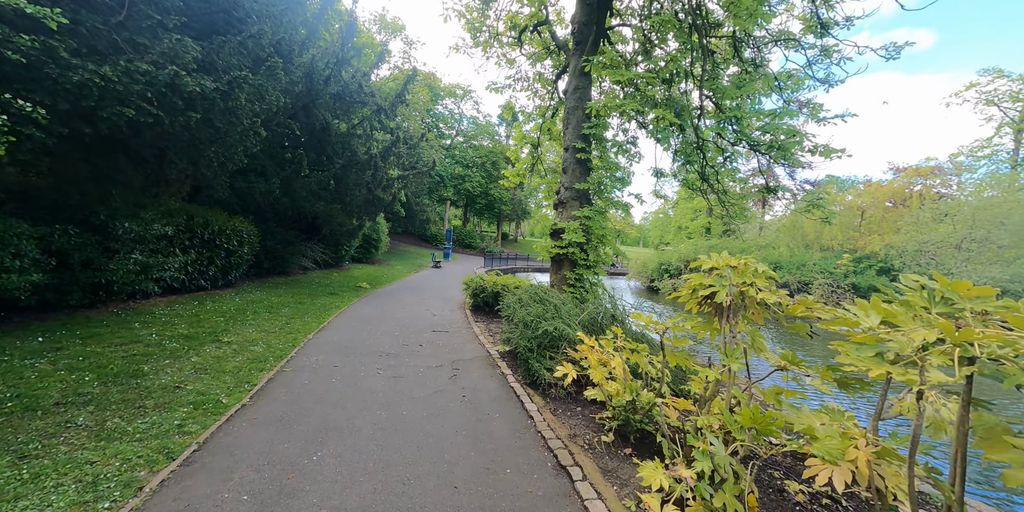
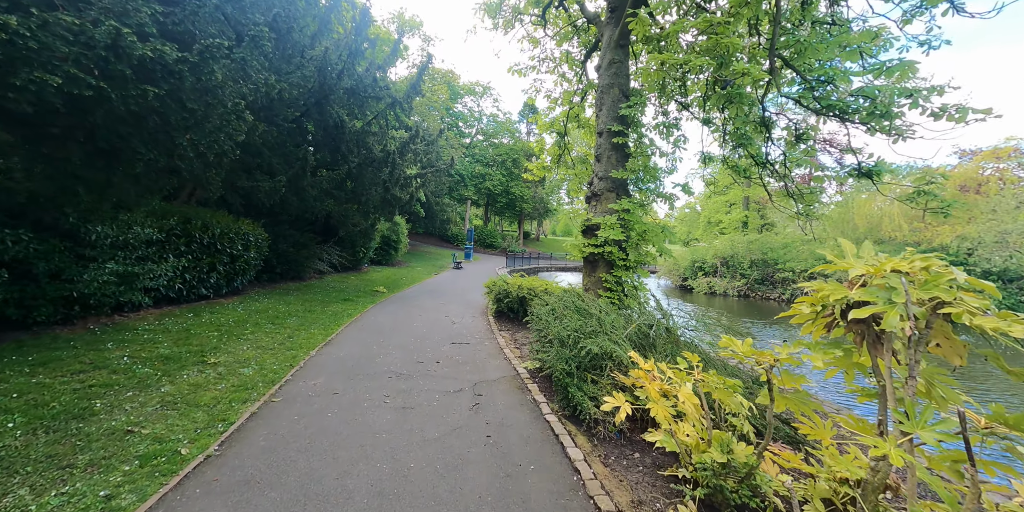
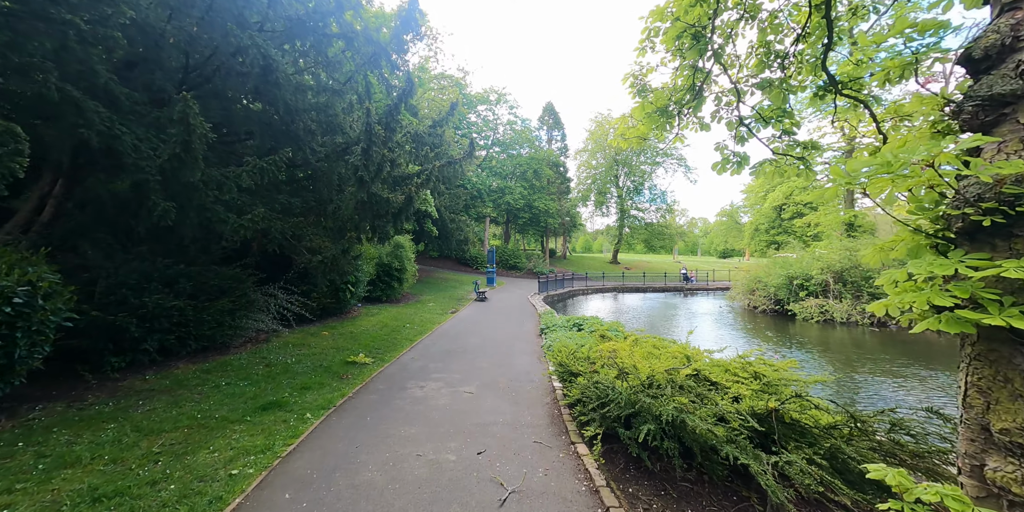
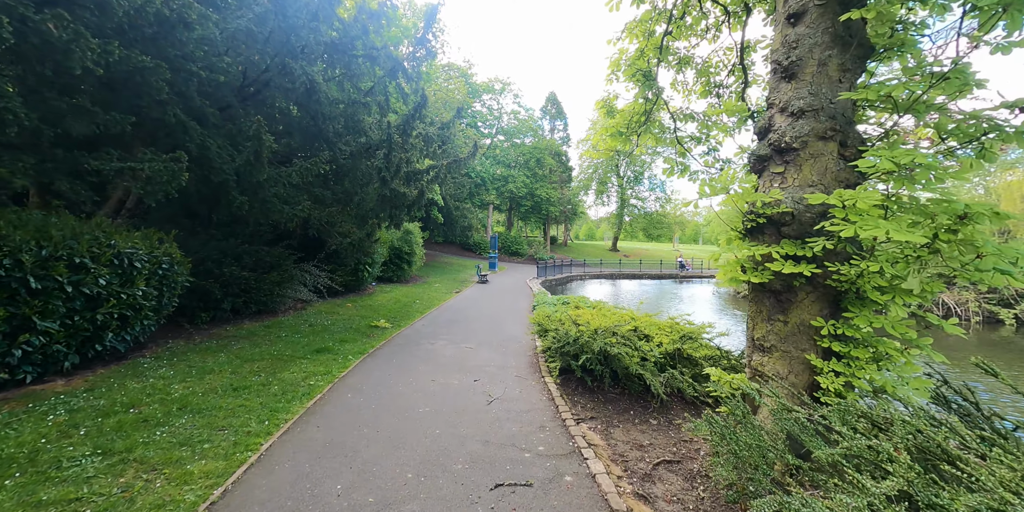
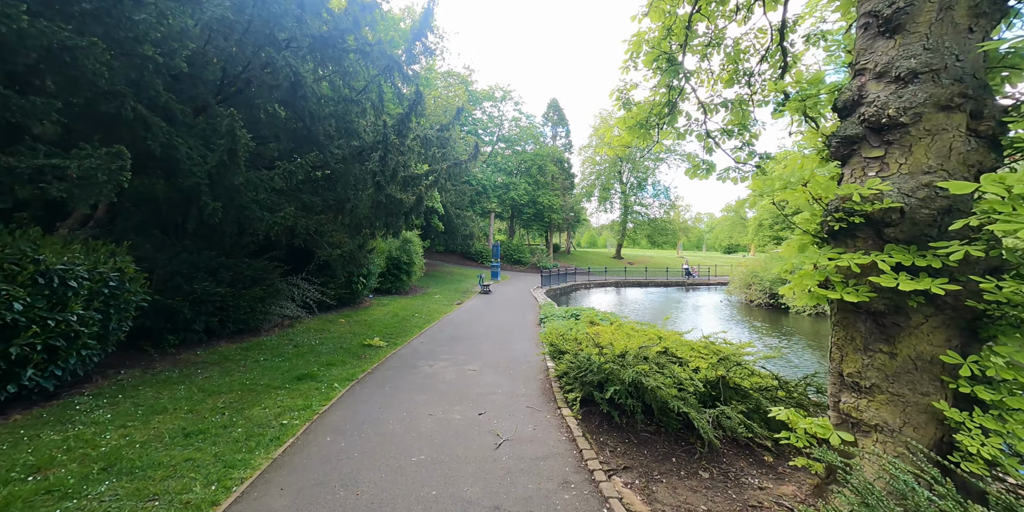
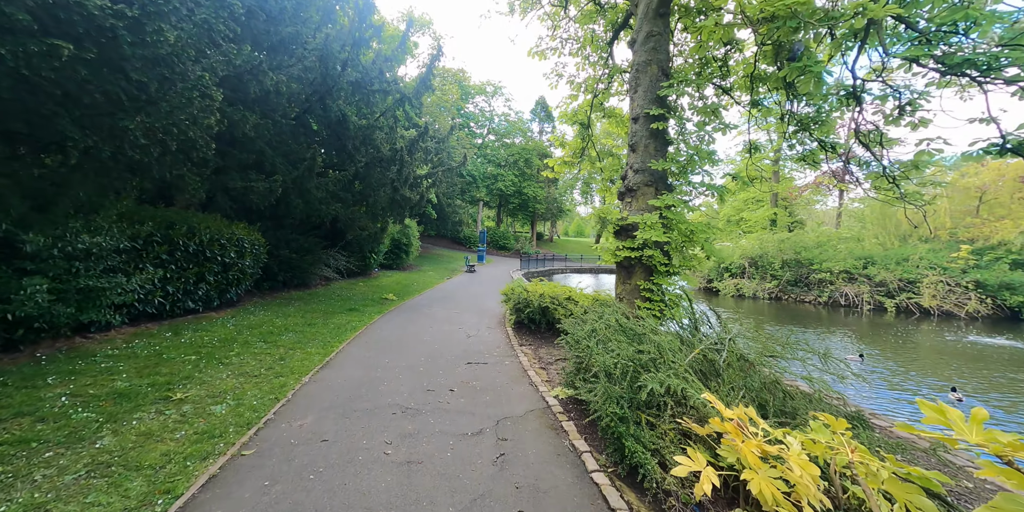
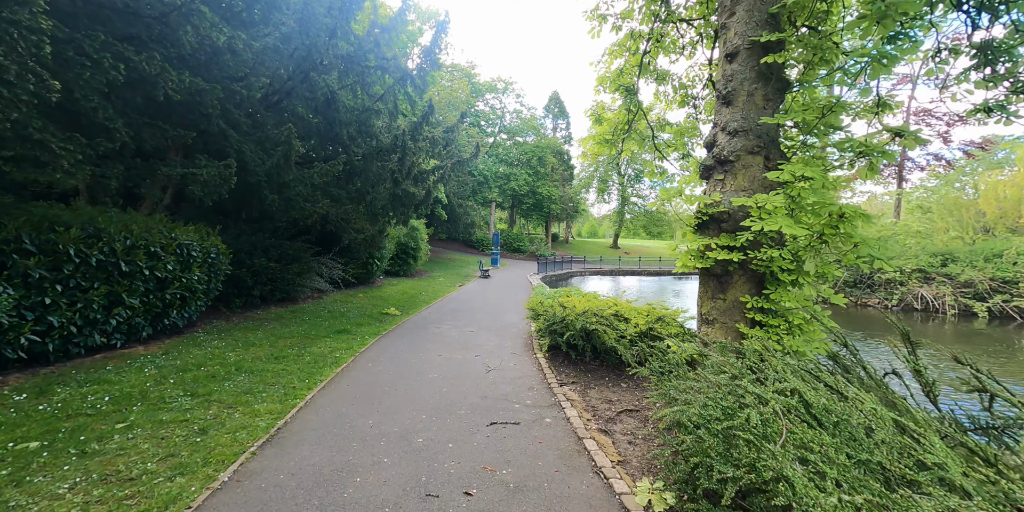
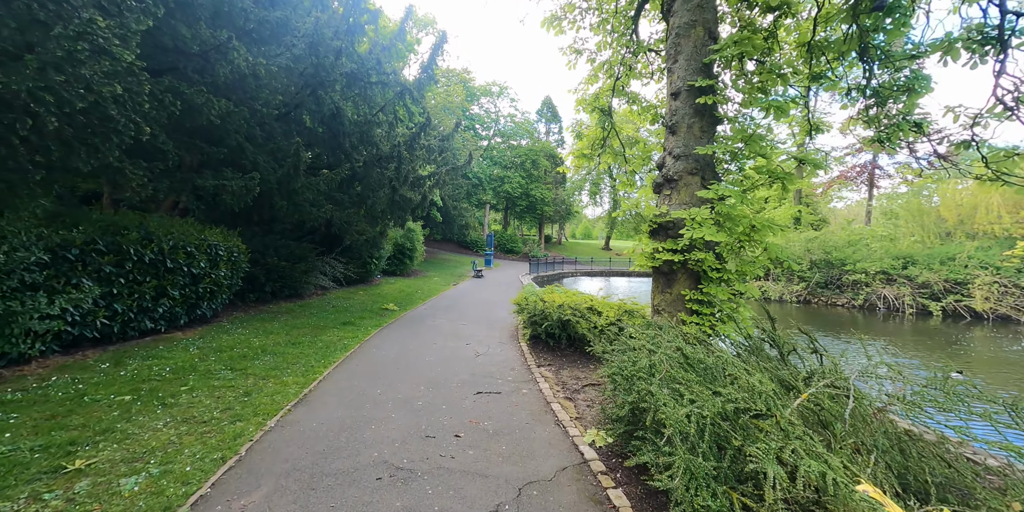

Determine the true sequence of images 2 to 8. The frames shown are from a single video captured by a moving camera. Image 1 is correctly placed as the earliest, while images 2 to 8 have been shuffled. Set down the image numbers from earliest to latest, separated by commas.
2, 6, 8, 7, 4, 5, 3
